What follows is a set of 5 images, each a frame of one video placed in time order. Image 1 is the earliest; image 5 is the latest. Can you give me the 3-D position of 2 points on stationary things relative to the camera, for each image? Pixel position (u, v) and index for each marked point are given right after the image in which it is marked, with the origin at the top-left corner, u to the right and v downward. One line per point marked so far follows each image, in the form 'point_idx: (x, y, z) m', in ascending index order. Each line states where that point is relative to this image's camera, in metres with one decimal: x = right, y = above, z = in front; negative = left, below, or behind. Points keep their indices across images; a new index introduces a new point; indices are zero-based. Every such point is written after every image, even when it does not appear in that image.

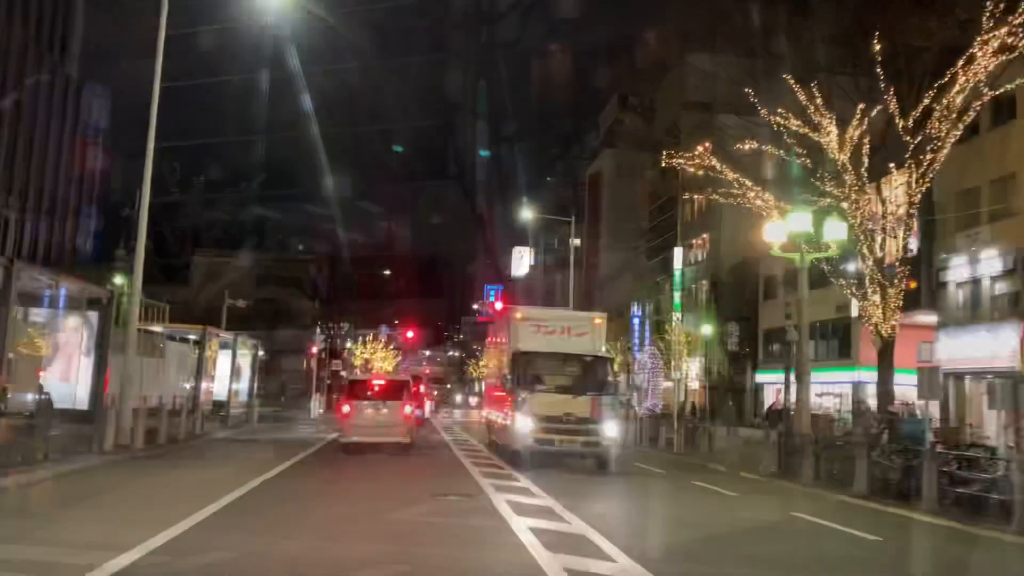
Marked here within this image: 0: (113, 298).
0: (-7.6, -0.2, +15.3) m
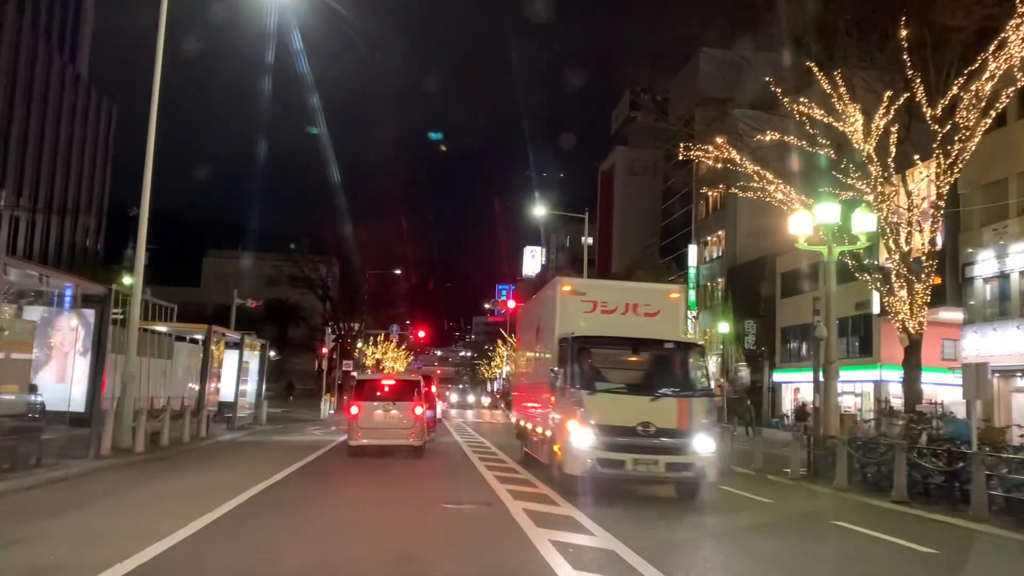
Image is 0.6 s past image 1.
0: (-7.3, -0.1, +14.7) m
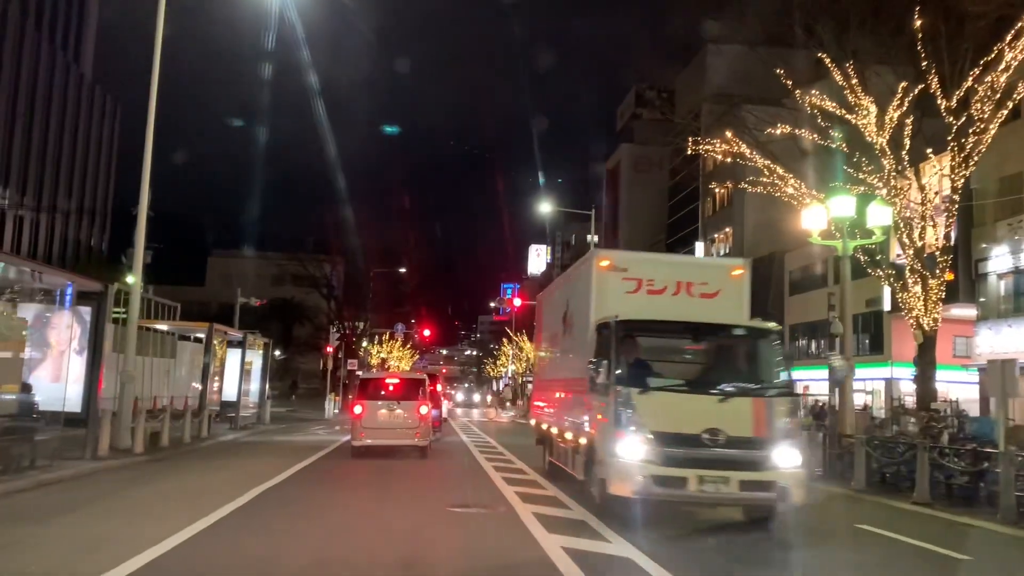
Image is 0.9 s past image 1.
0: (-7.2, -0.1, +14.4) m
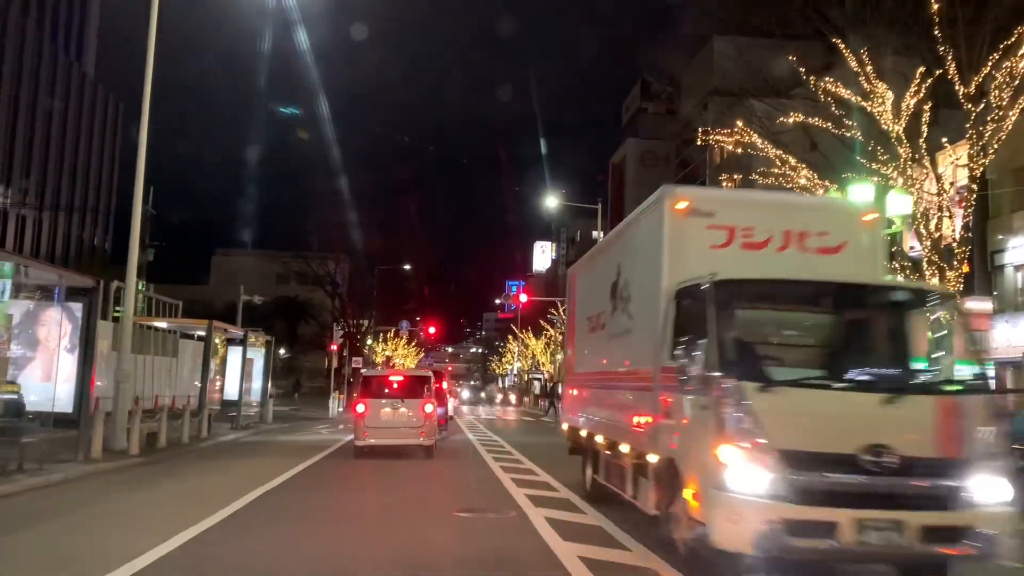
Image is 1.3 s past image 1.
0: (-7.1, 0.0, +13.9) m
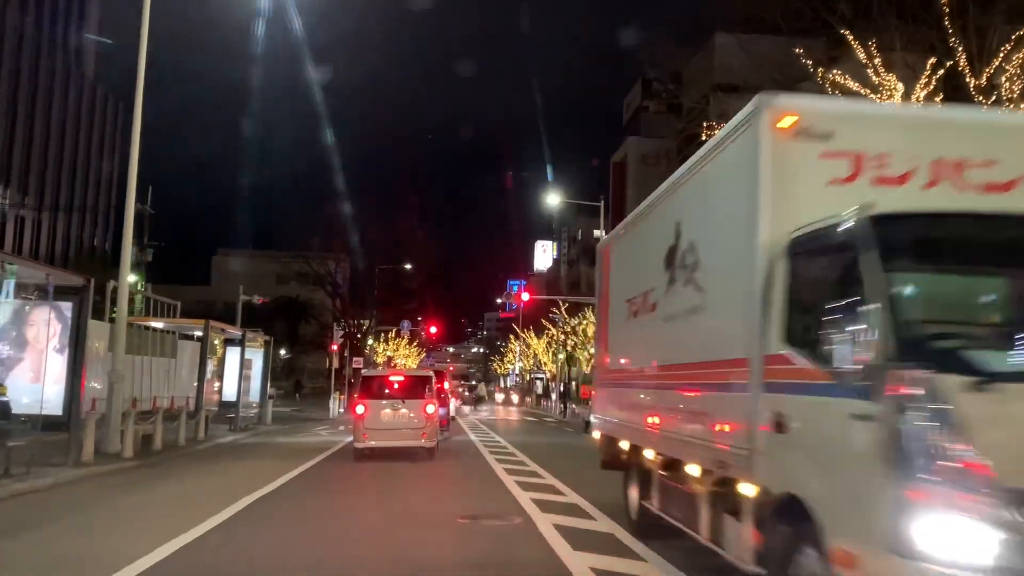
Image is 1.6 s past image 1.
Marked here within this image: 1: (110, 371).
0: (-7.0, 0.0, +13.5) m
1: (-7.4, -1.5, +14.8) m
